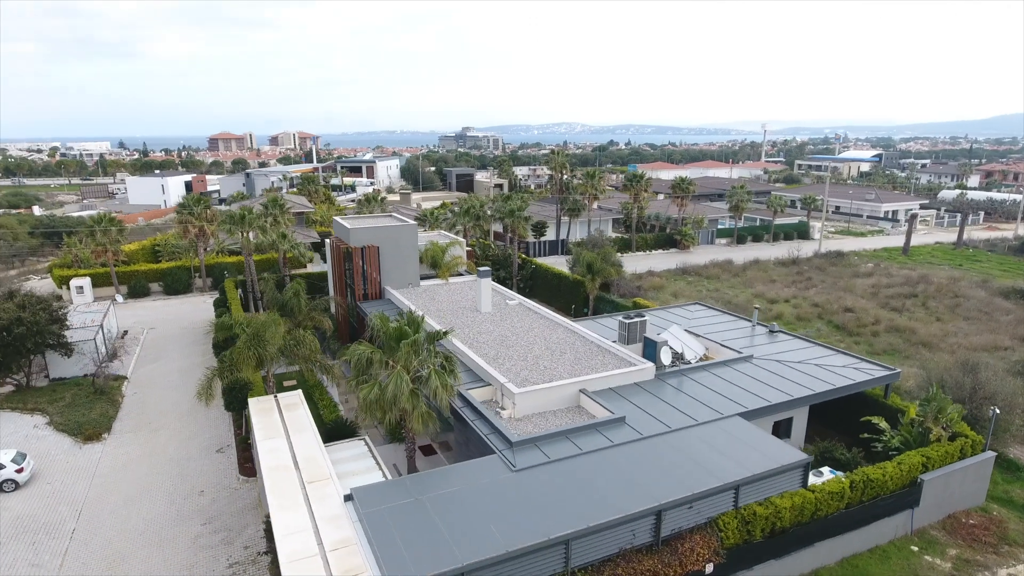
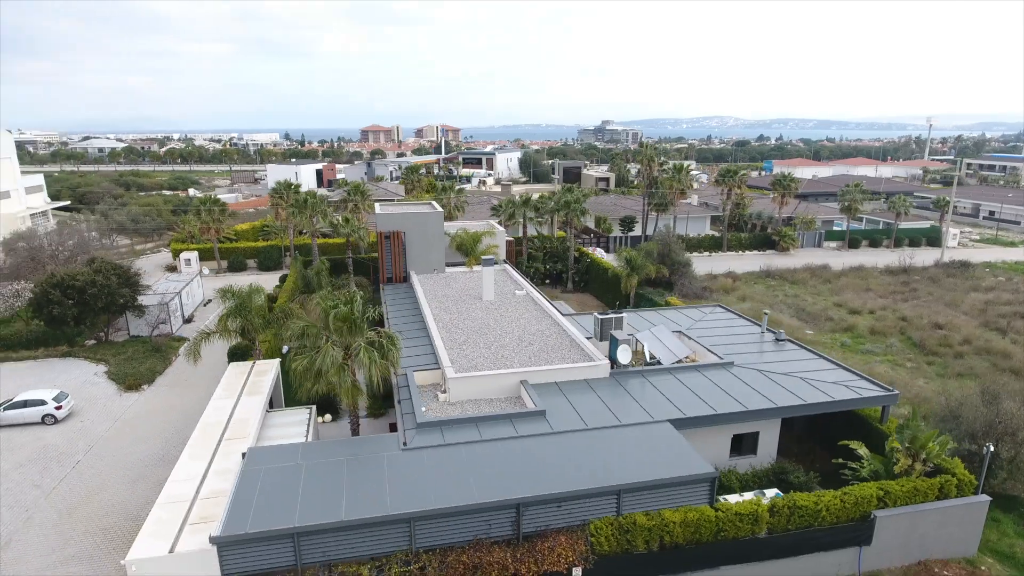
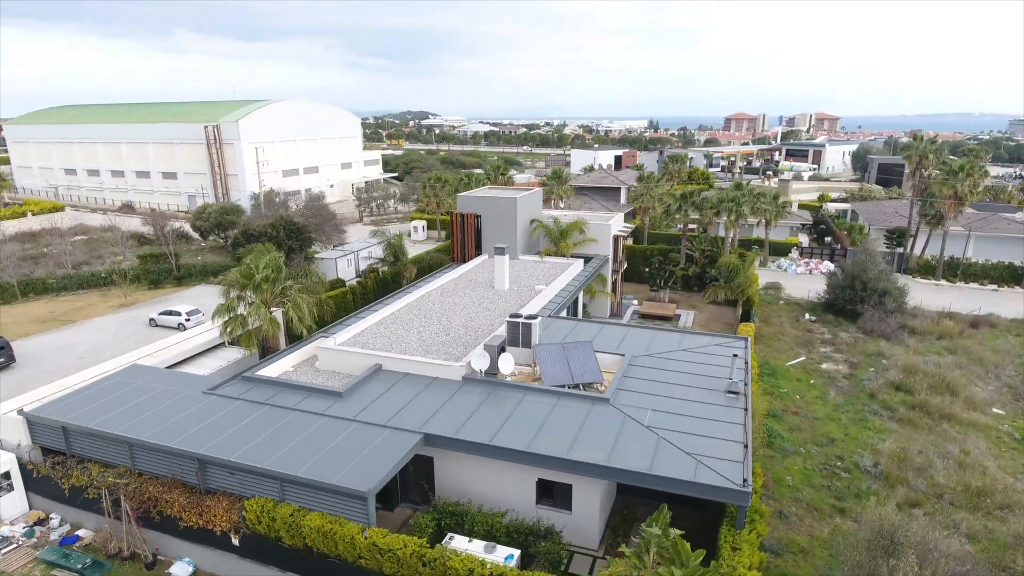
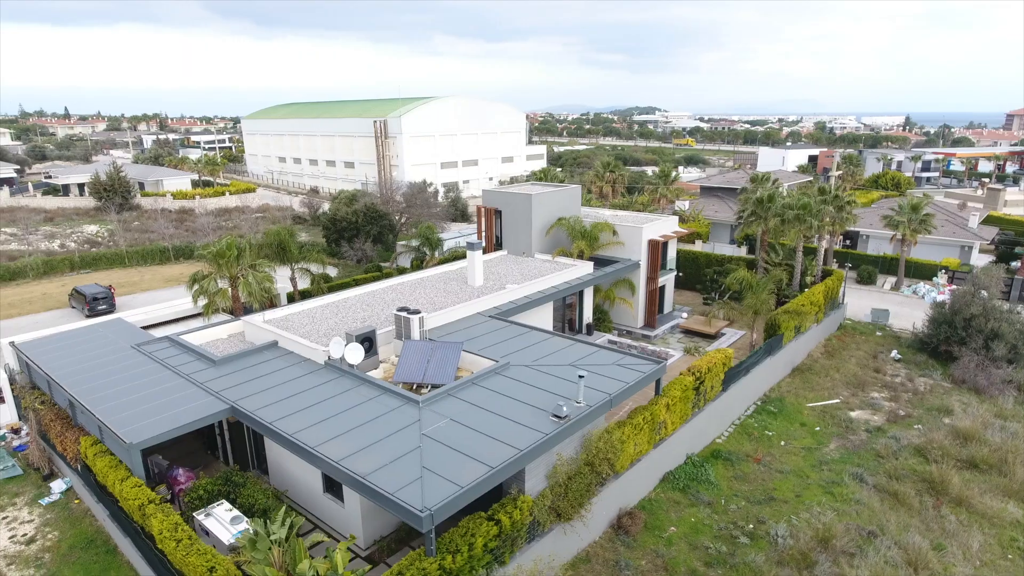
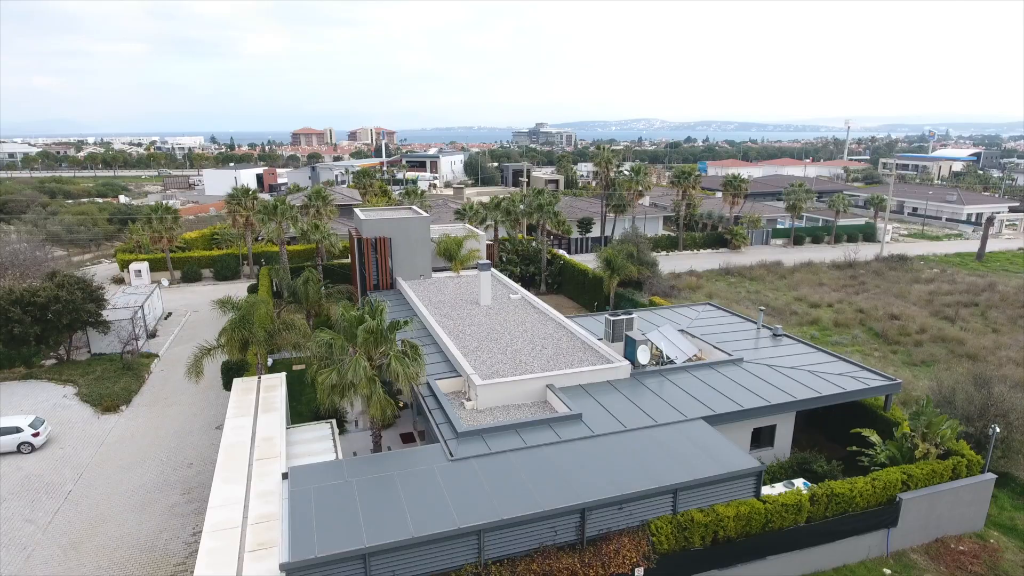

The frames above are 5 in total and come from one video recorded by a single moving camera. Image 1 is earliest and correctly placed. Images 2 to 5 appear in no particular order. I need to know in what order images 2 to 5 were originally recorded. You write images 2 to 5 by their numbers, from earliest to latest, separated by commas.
5, 2, 3, 4
